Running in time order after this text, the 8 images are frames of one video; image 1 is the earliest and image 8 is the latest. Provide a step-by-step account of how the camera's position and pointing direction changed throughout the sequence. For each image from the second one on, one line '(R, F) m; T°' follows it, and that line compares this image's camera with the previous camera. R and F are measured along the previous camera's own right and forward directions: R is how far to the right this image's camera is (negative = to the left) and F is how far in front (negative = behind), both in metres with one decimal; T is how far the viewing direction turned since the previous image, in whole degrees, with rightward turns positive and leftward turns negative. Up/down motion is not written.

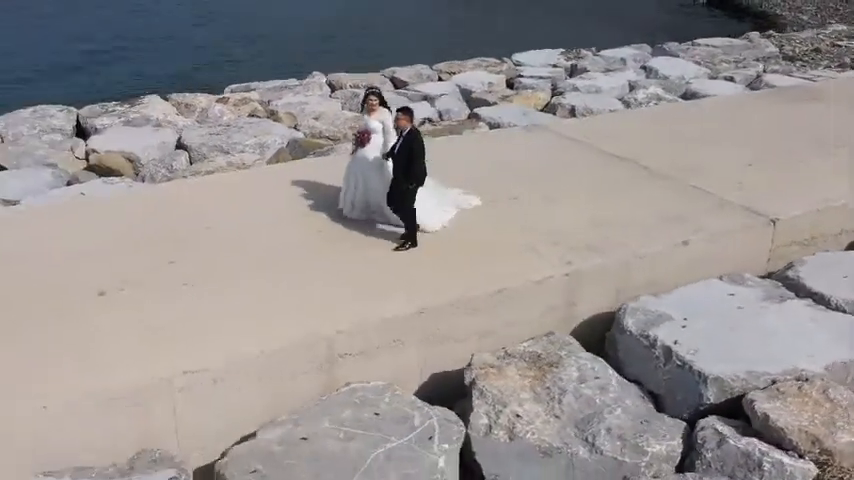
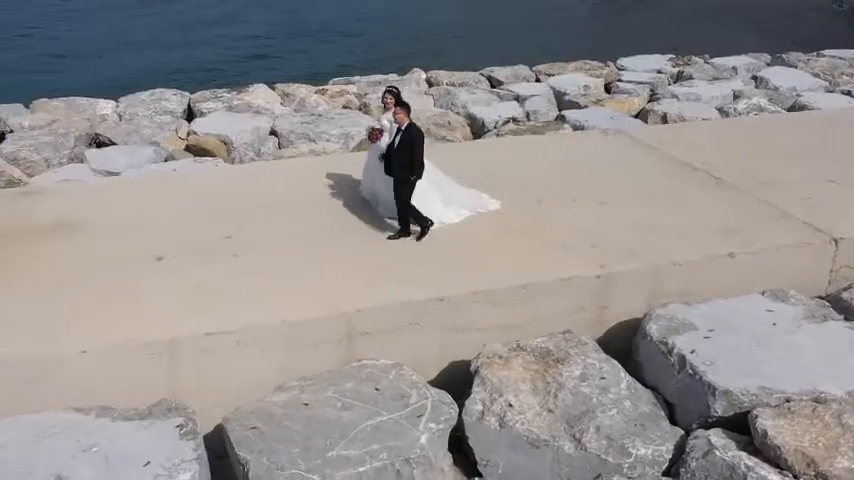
(+0.6, -0.1) m; -10°
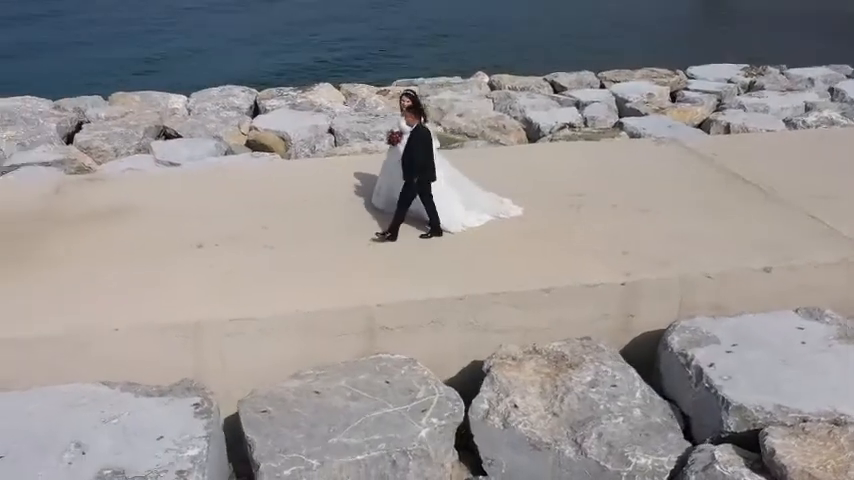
(+0.3, -0.1) m; -6°
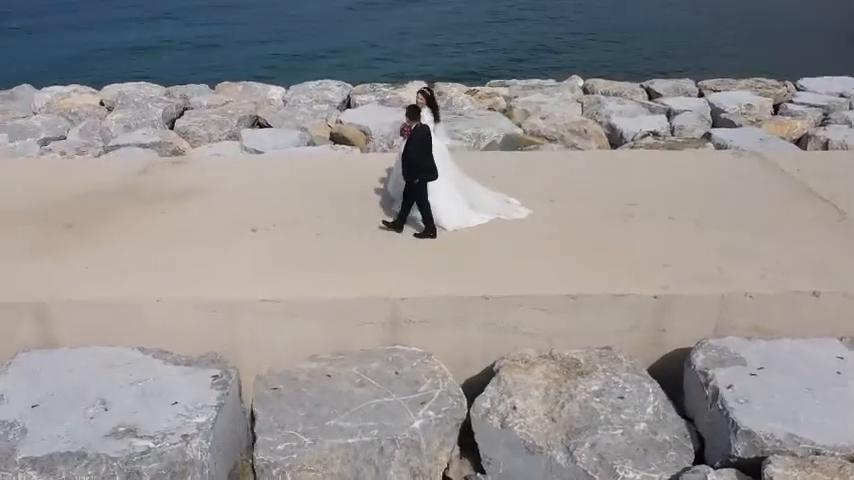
(+0.5, 0.0) m; -9°
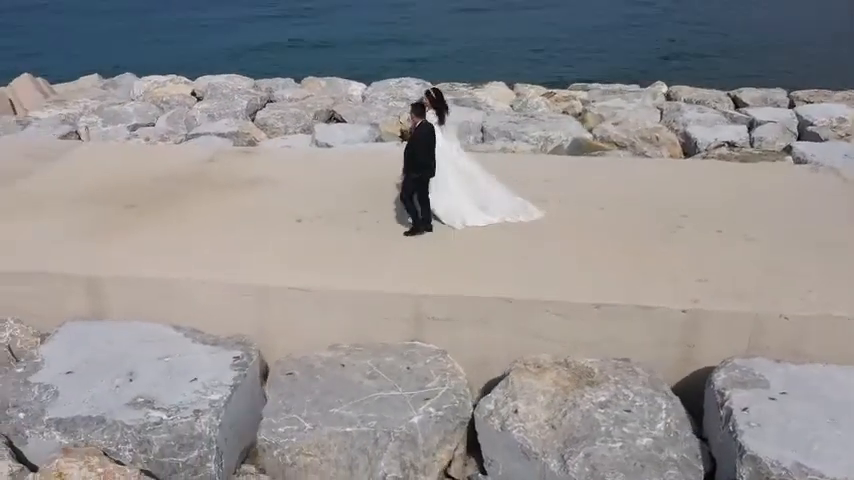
(+0.4, 0.0) m; -8°
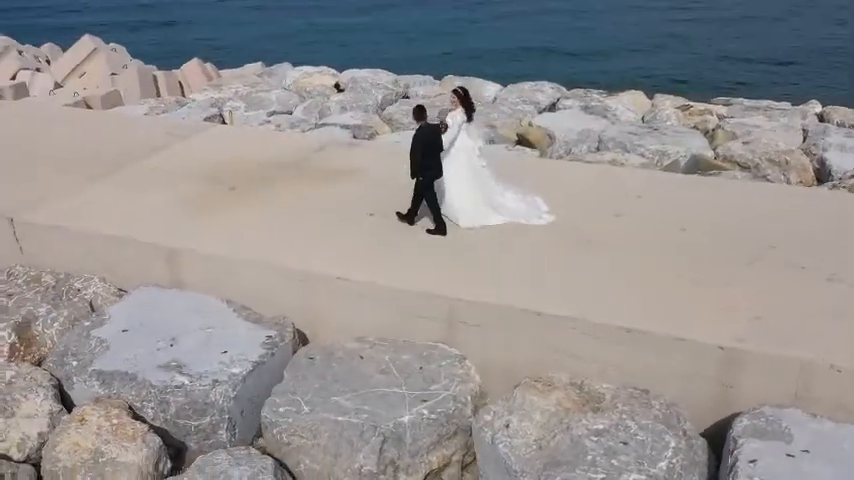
(+0.8, +0.1) m; -14°
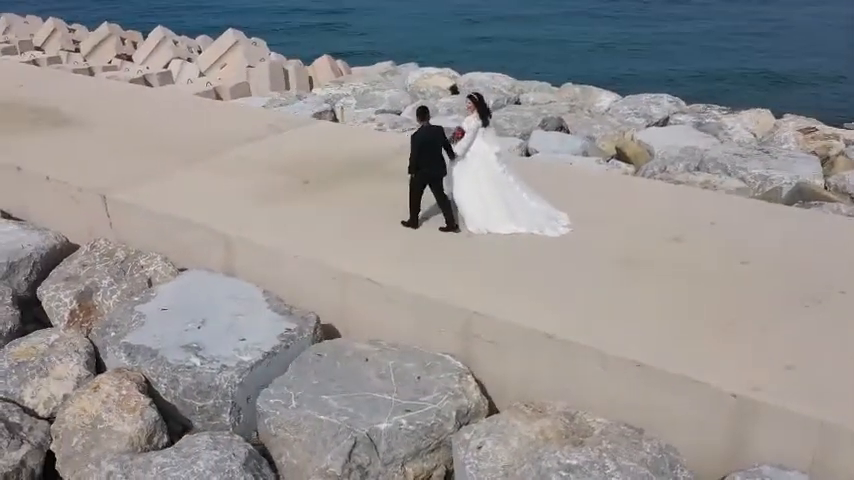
(+0.8, +0.1) m; -12°
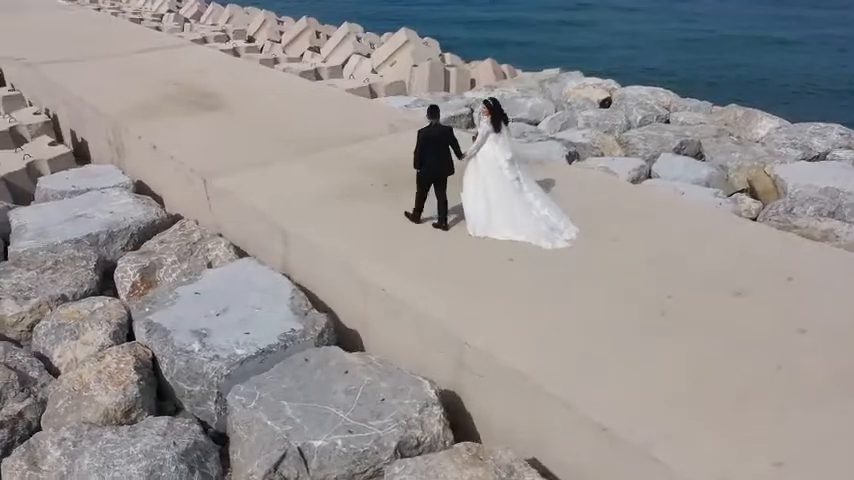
(+1.2, +0.3) m; -17°
